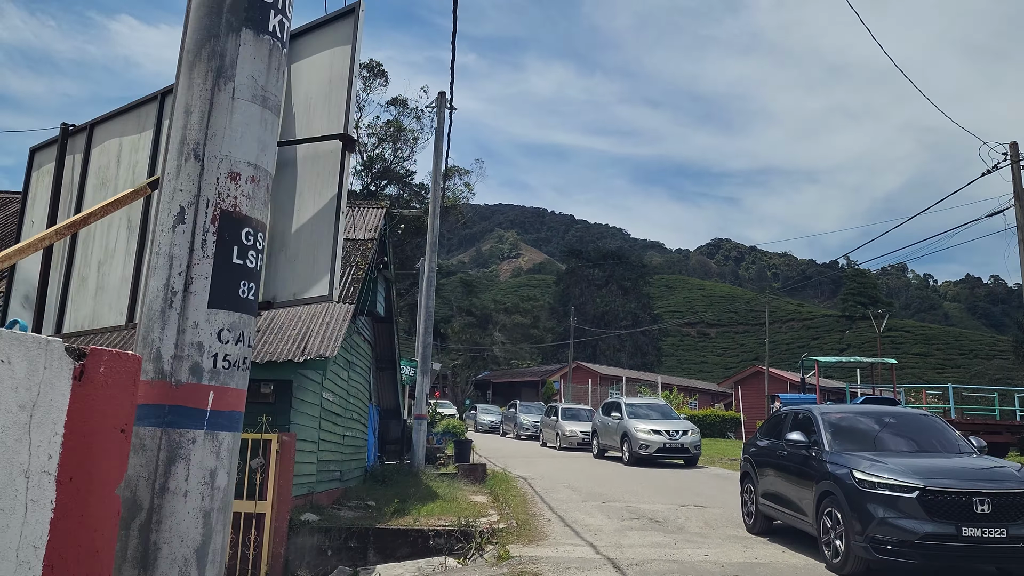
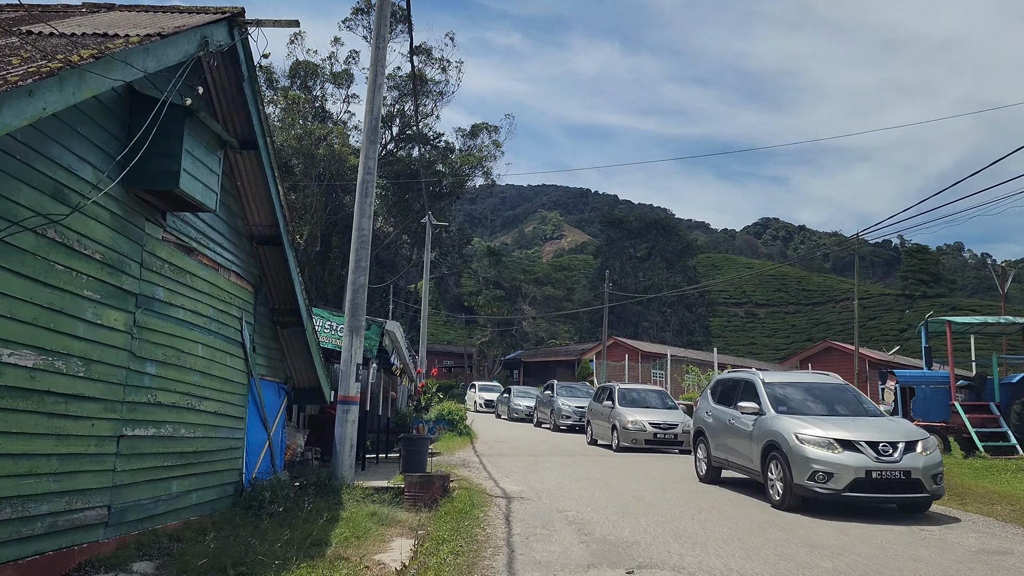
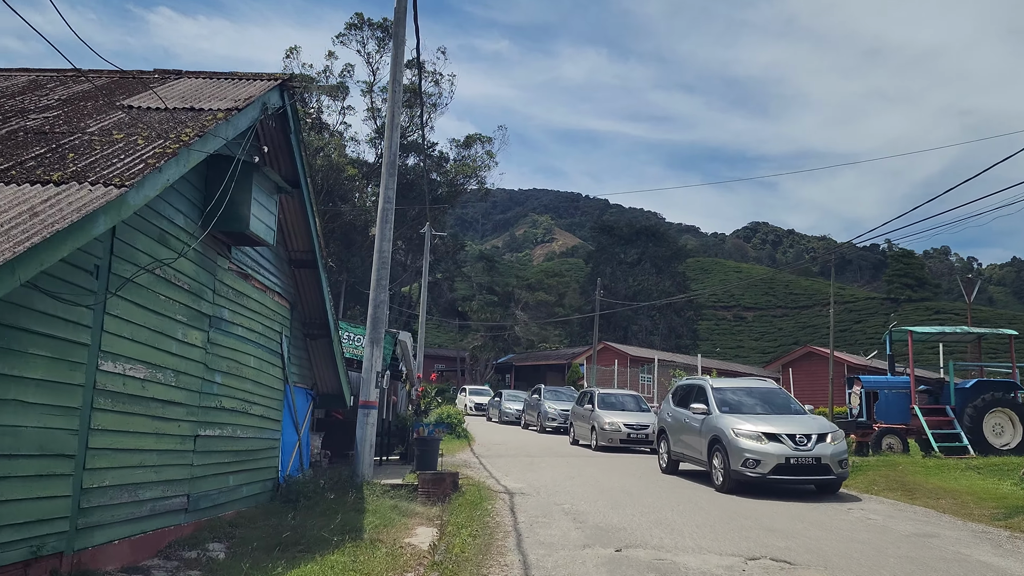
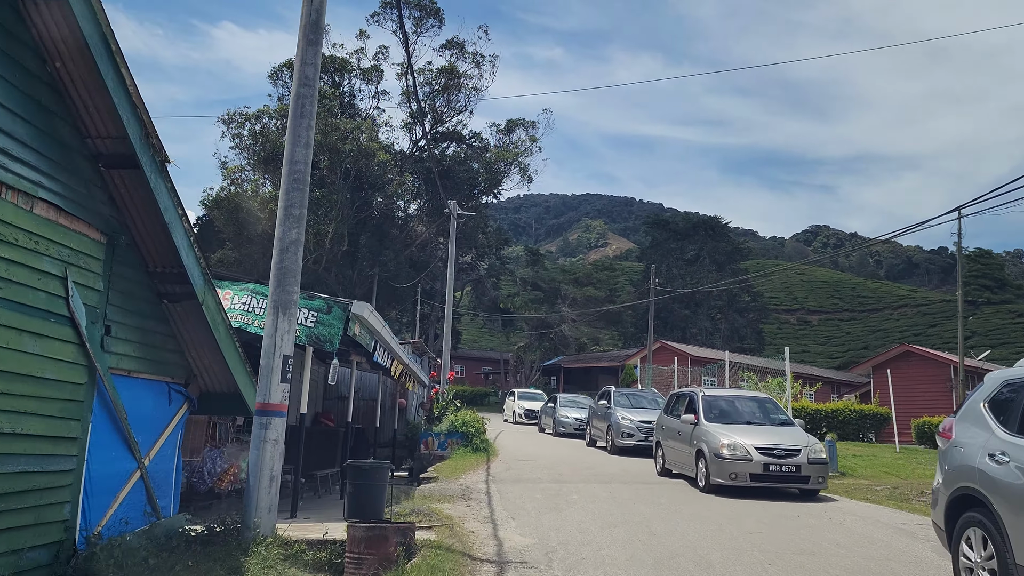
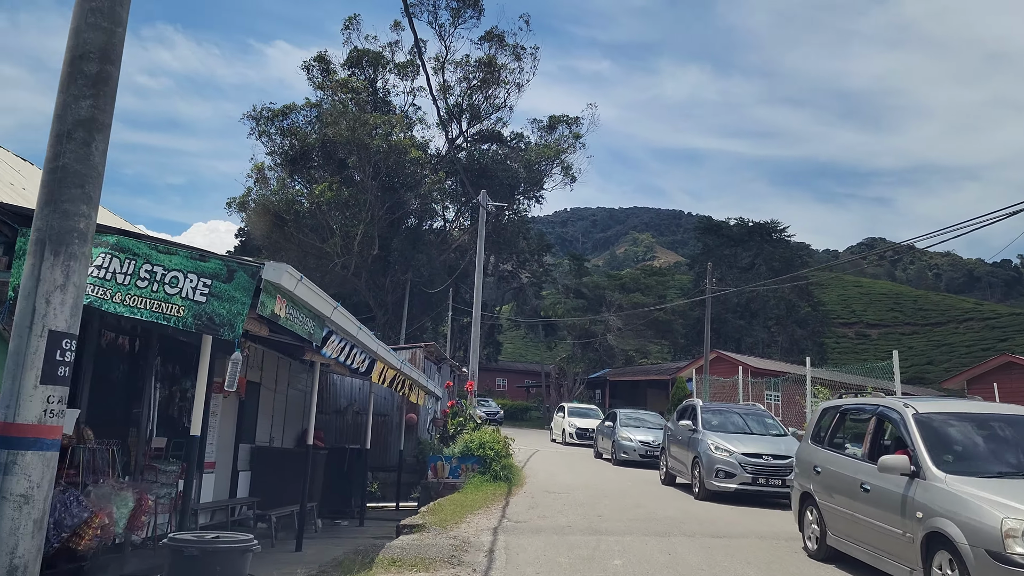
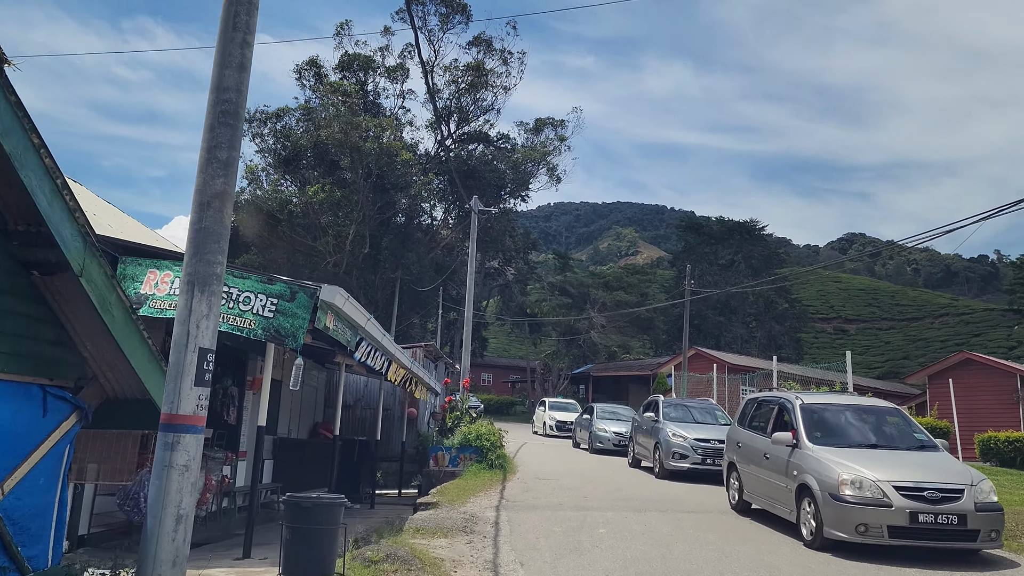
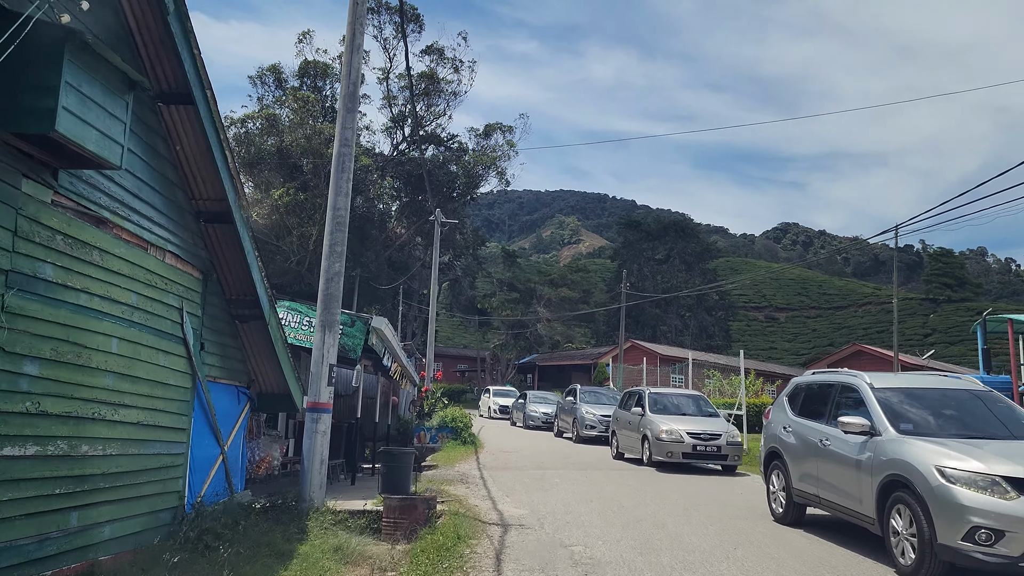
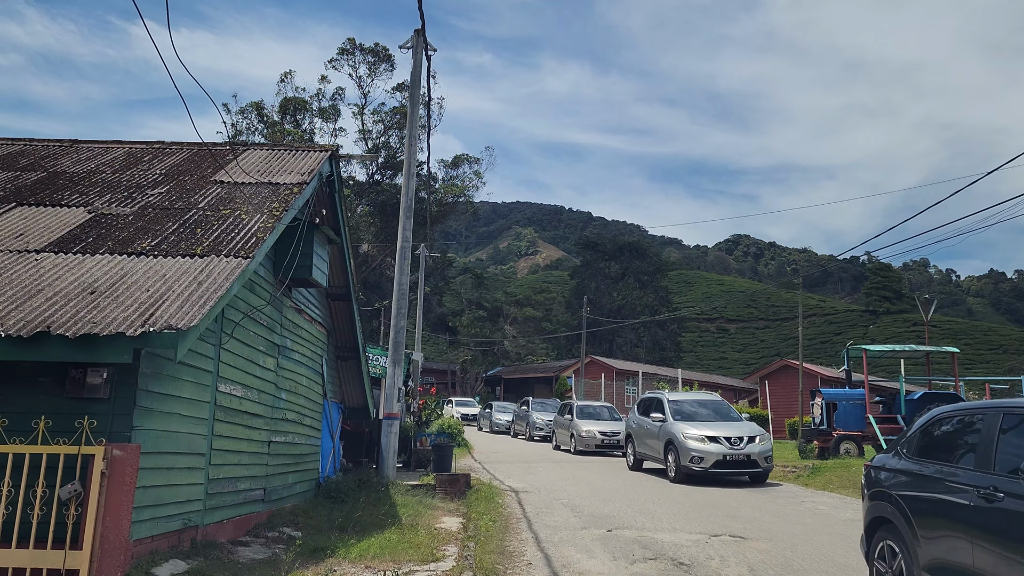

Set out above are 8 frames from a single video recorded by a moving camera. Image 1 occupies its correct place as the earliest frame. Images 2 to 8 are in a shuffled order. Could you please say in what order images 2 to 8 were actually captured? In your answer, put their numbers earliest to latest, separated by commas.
8, 3, 2, 7, 4, 6, 5
